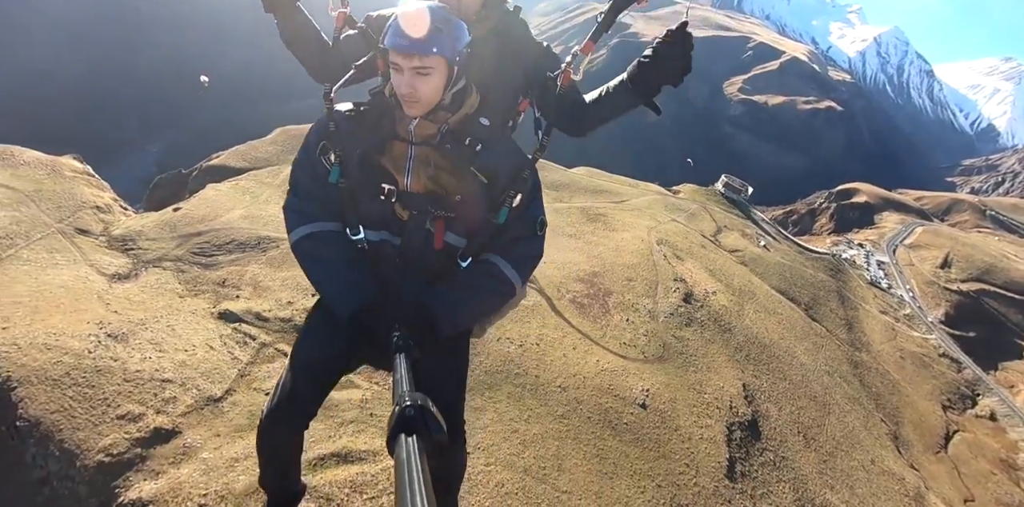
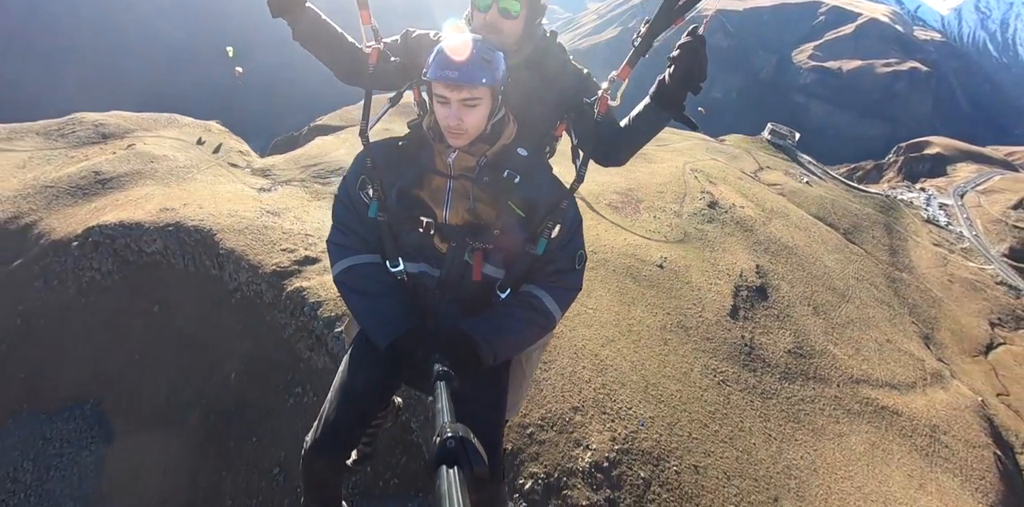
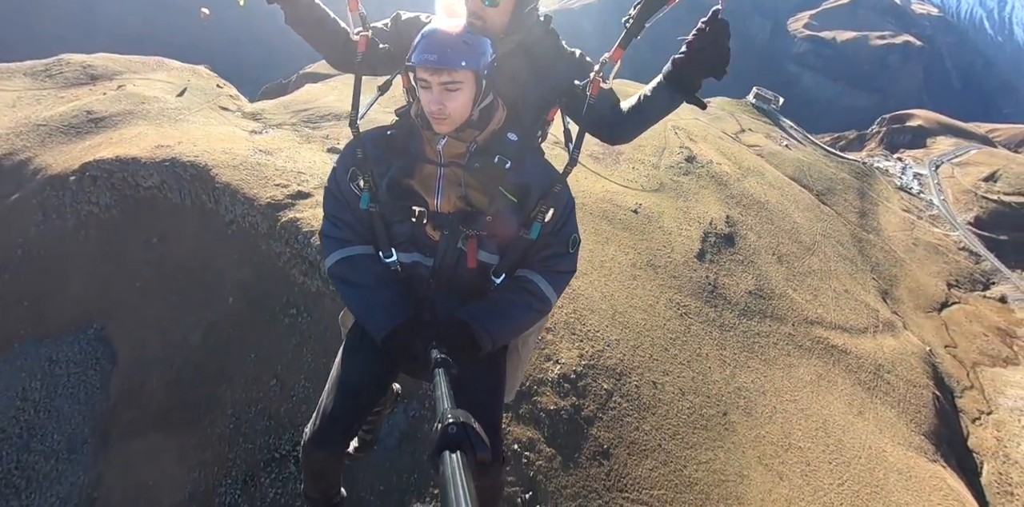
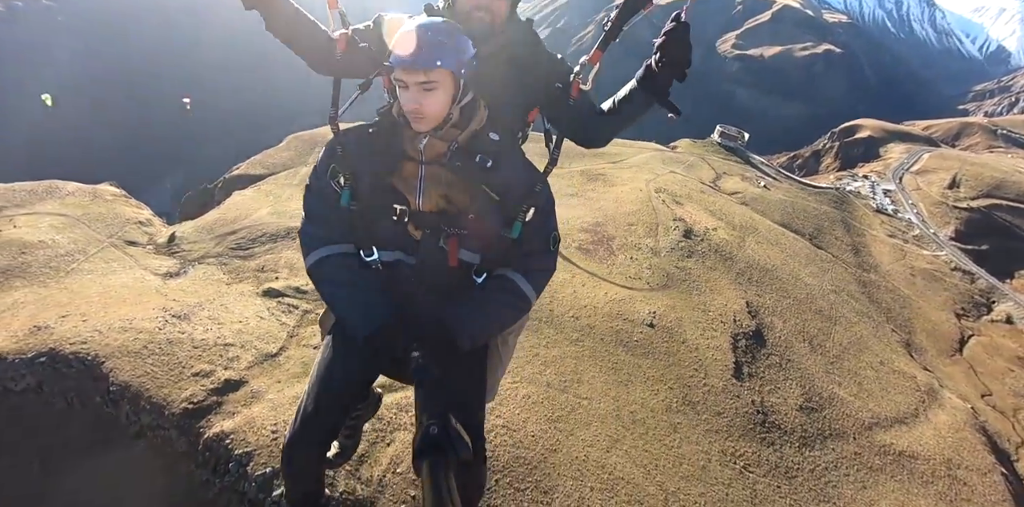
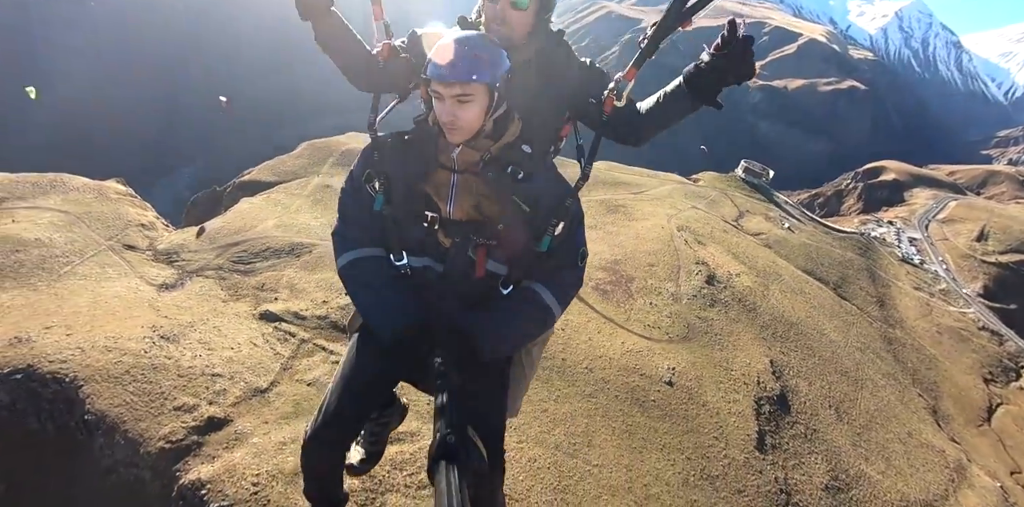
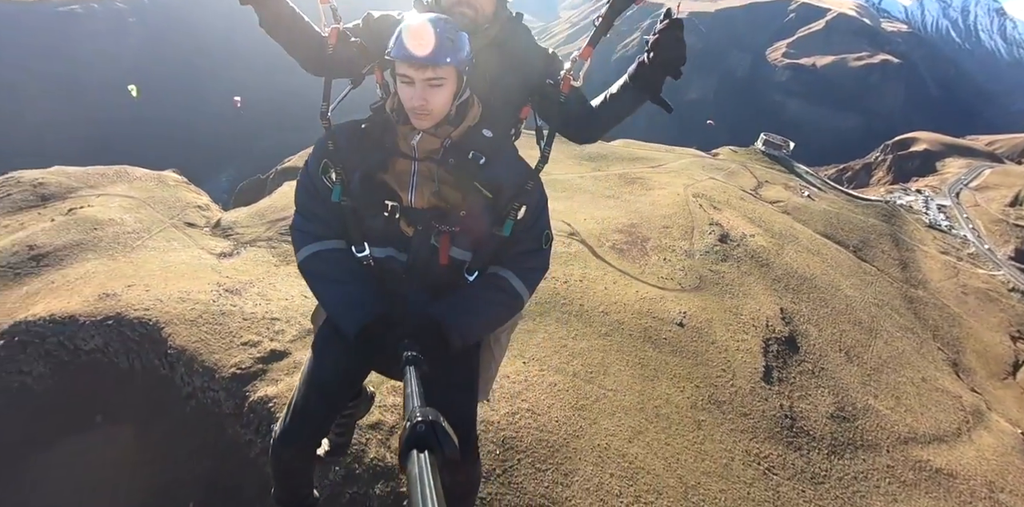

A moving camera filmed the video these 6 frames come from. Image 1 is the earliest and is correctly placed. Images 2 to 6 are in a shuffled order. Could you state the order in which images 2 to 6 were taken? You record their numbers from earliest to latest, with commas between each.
5, 4, 6, 2, 3
